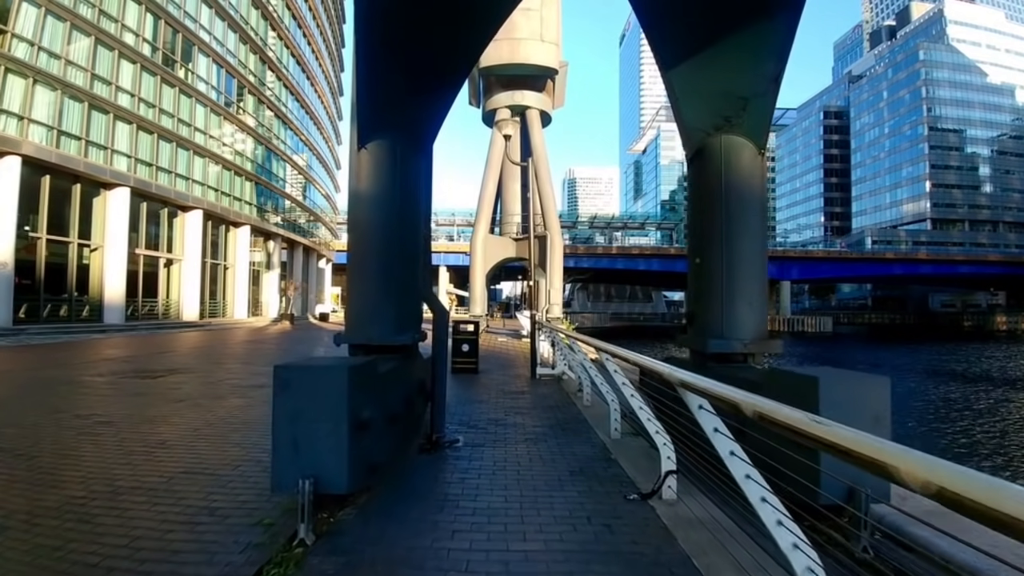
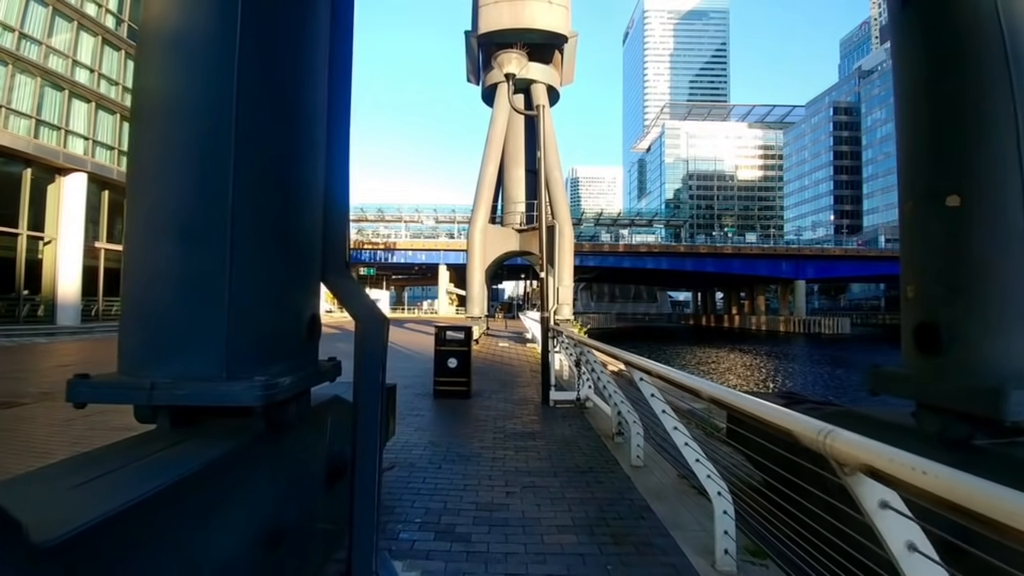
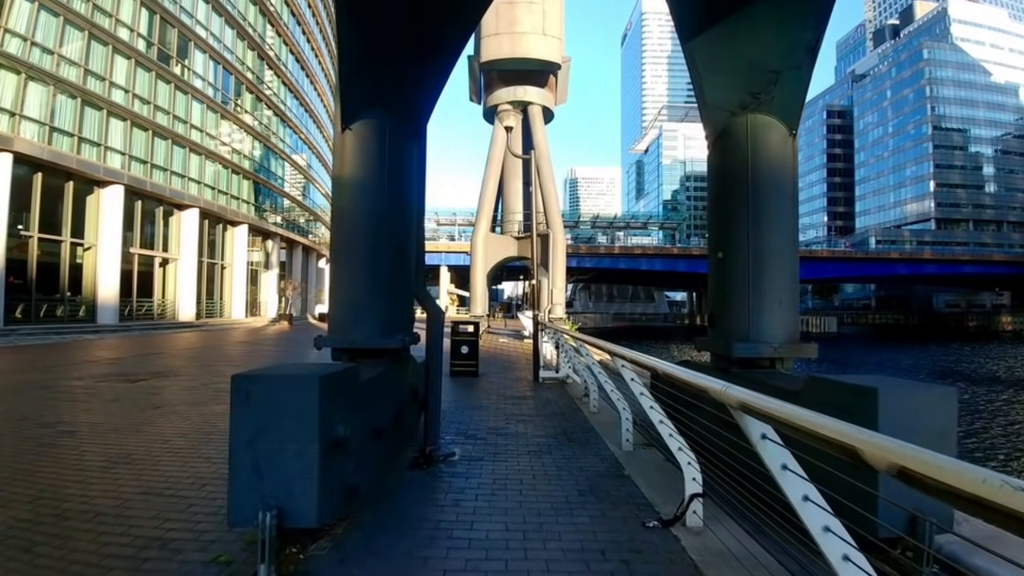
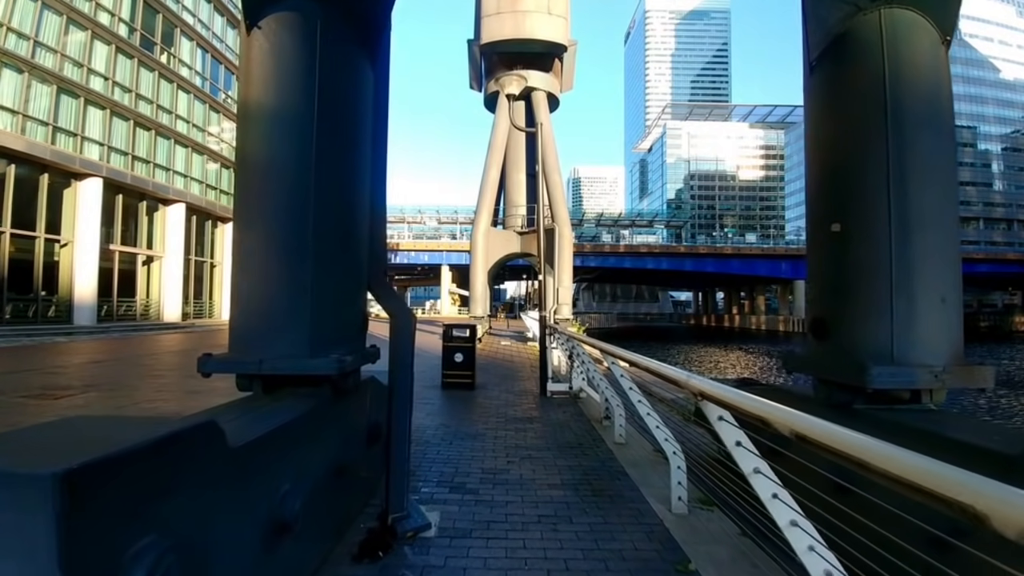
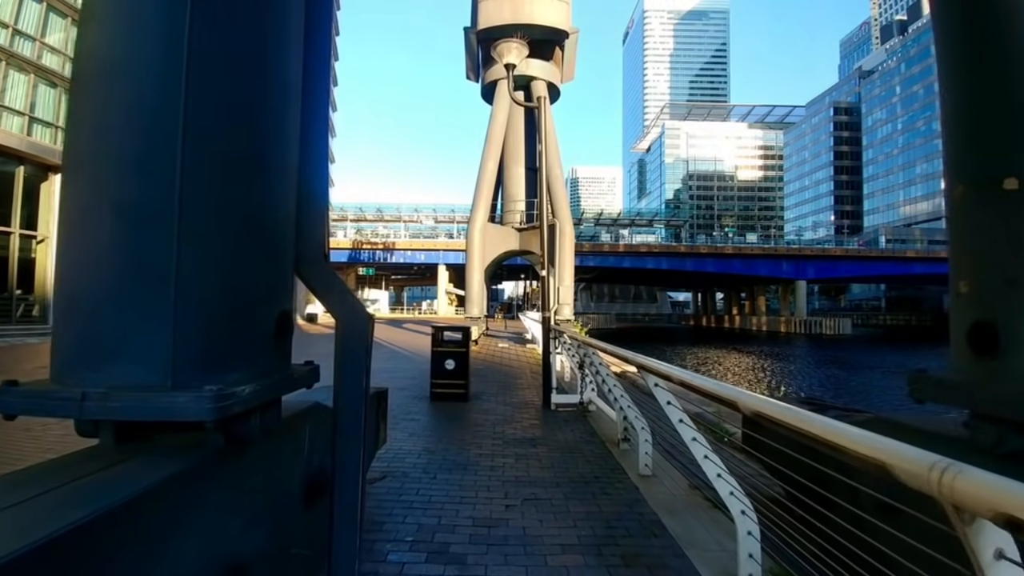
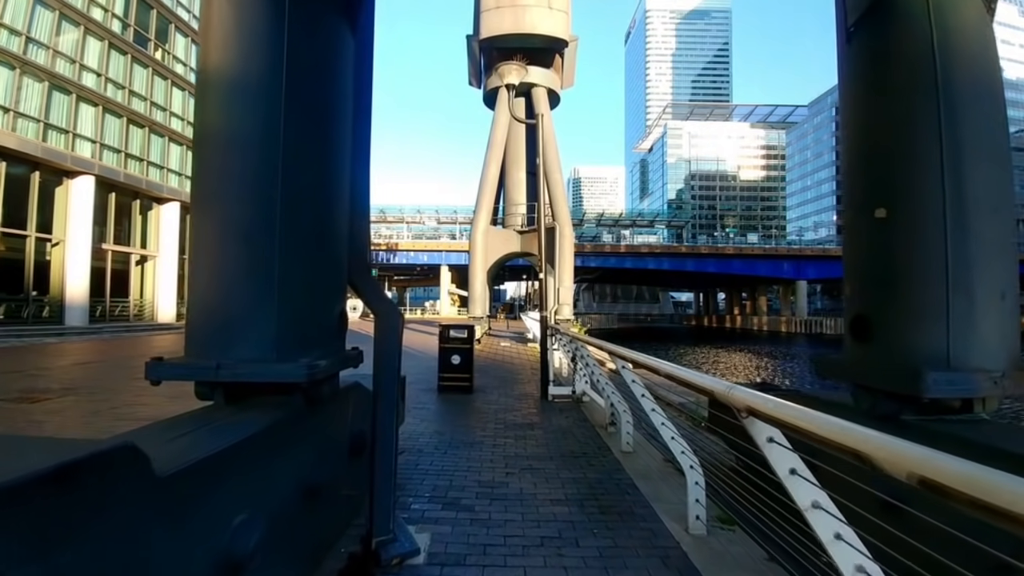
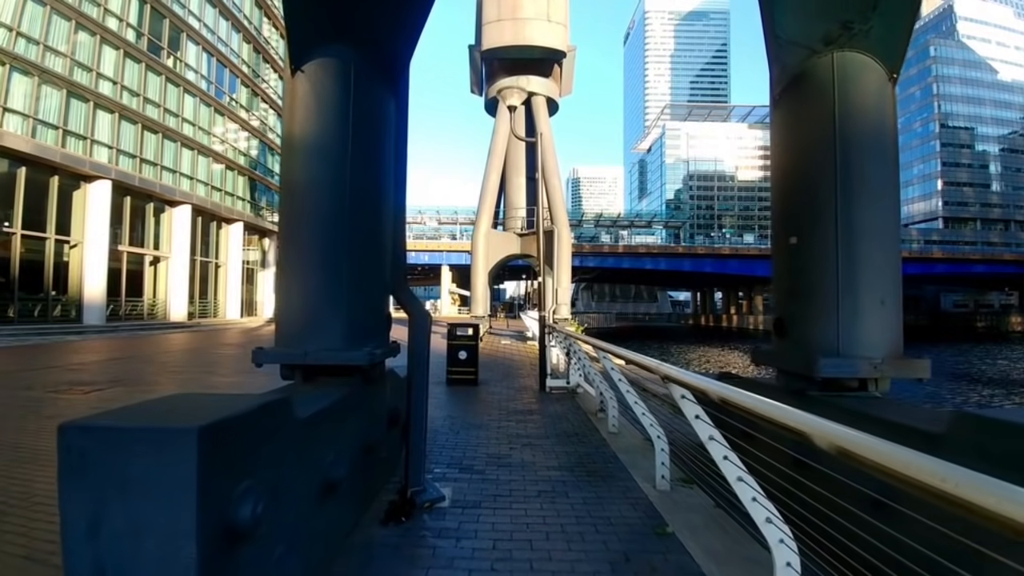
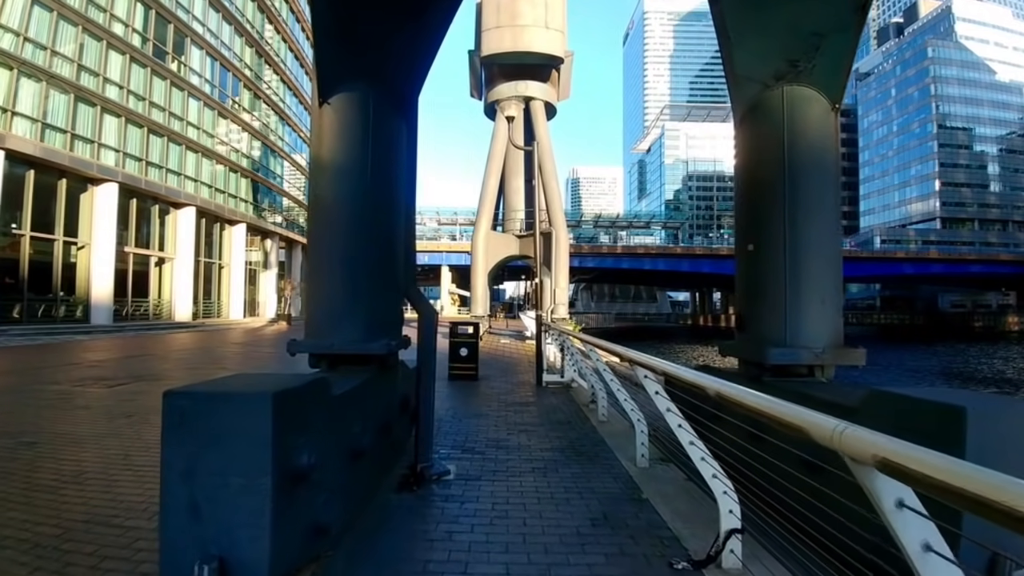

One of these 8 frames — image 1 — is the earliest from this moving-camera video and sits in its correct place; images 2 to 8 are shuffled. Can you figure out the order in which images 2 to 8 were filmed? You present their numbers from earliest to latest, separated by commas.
3, 8, 7, 4, 6, 2, 5
